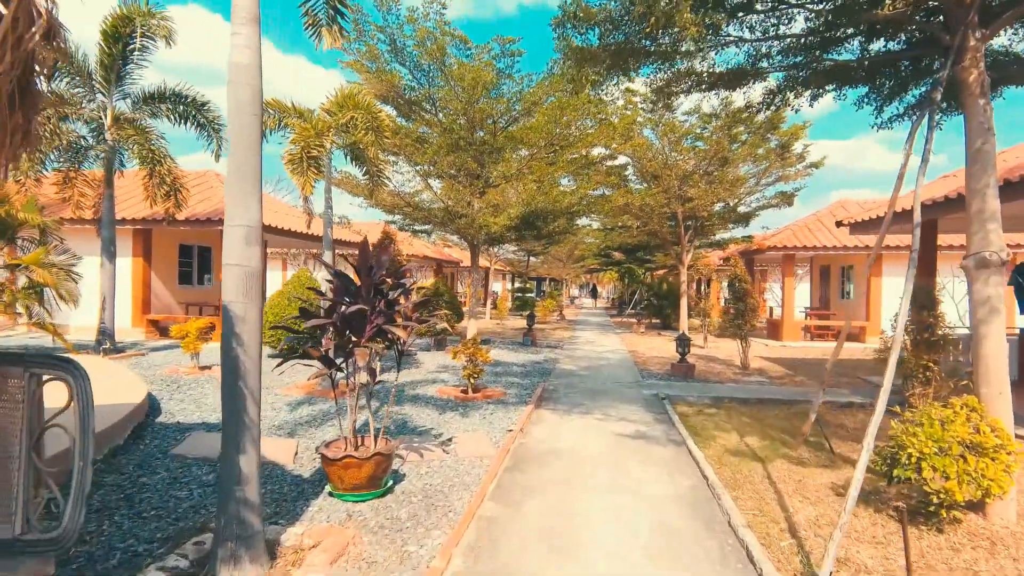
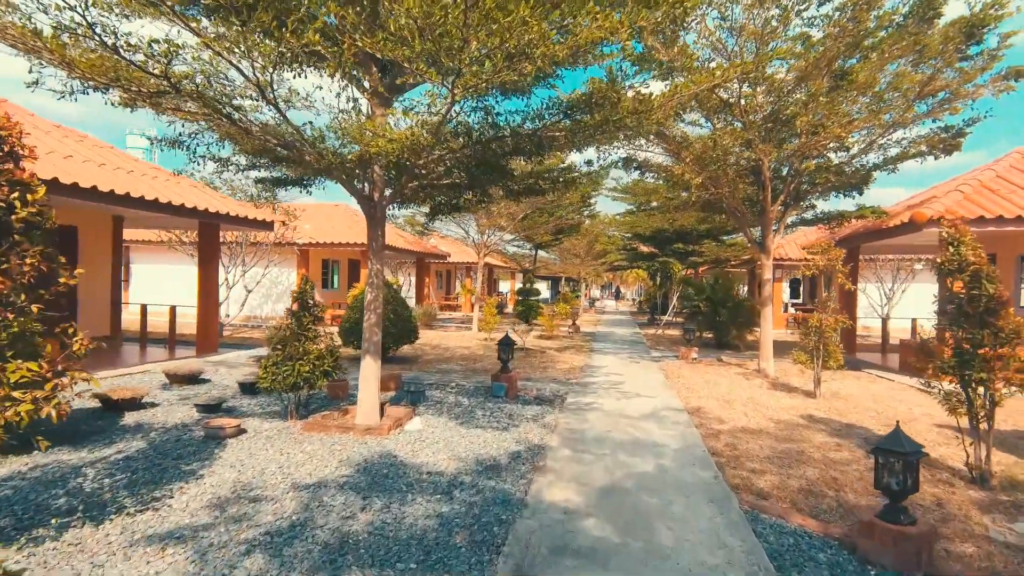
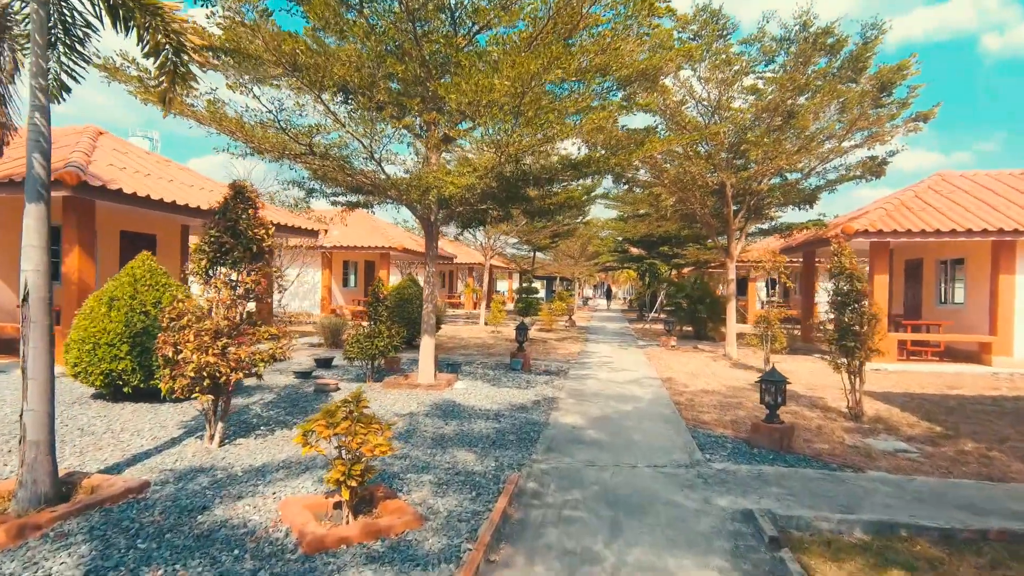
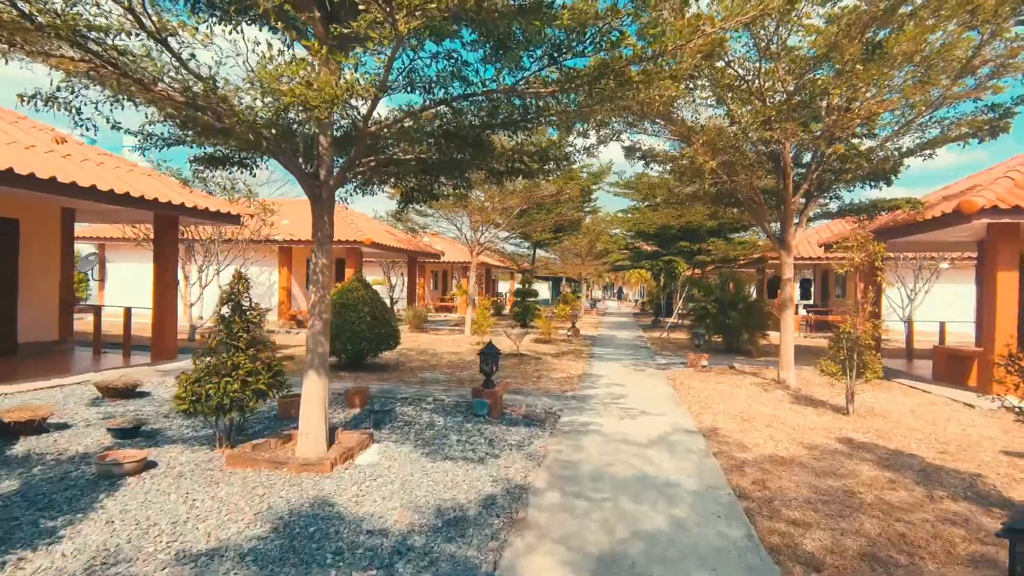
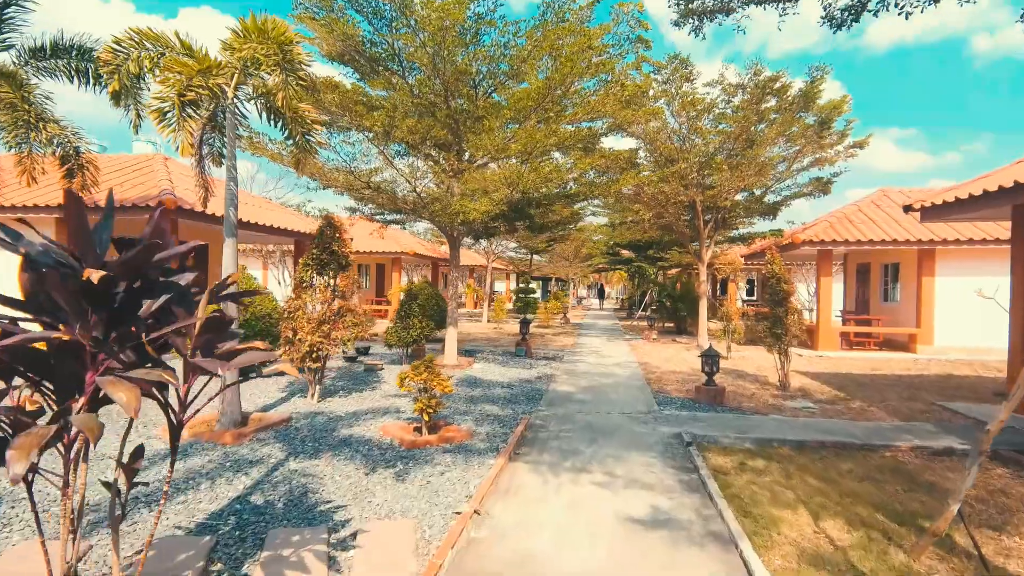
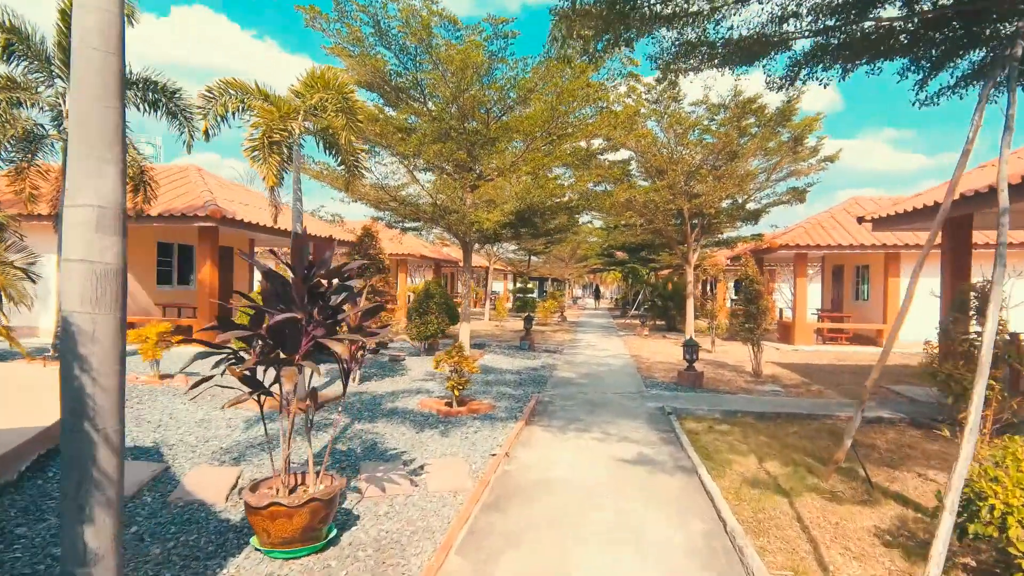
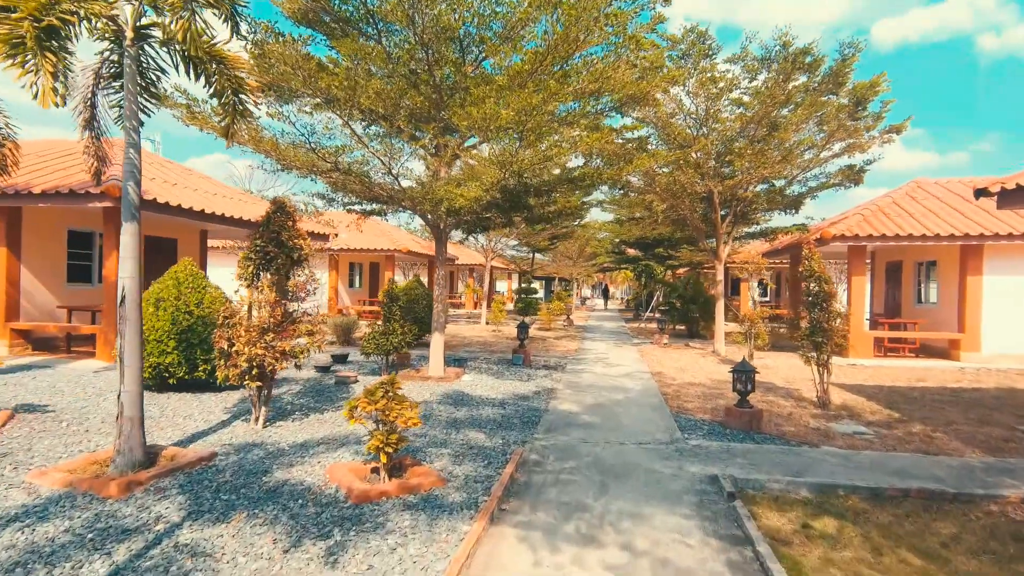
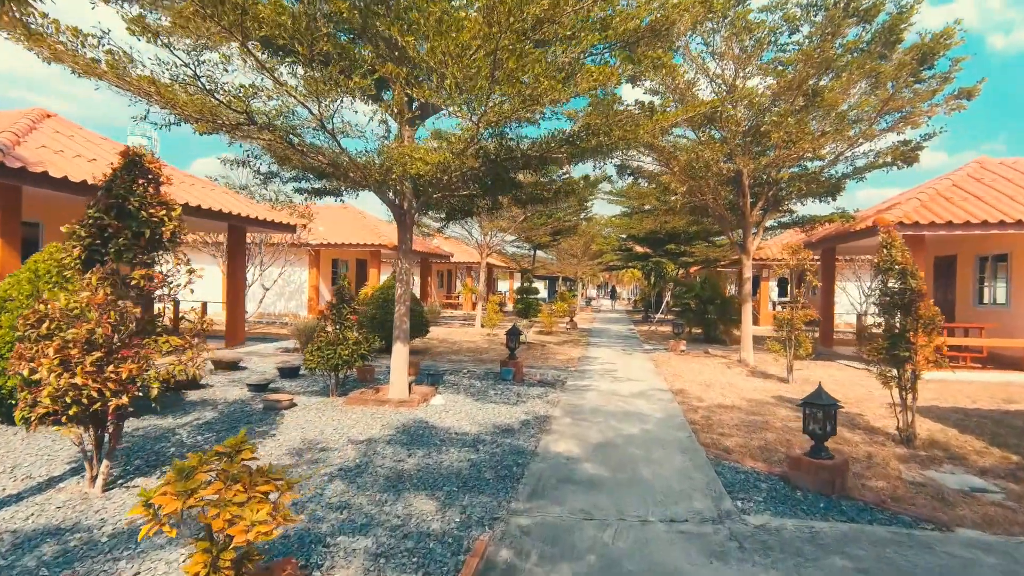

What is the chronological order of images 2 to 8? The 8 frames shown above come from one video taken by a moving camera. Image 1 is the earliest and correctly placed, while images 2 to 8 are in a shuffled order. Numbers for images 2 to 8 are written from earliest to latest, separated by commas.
6, 5, 7, 3, 8, 2, 4
